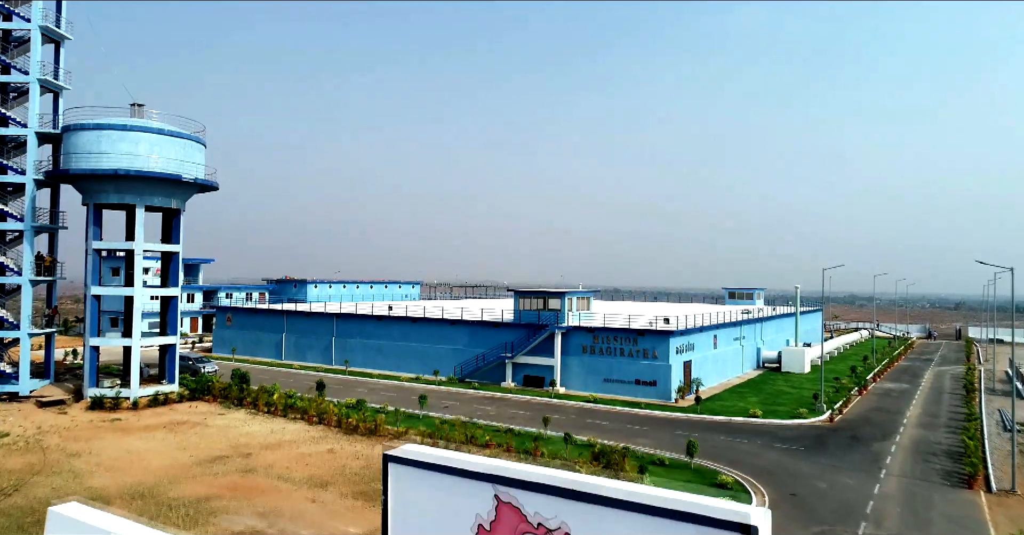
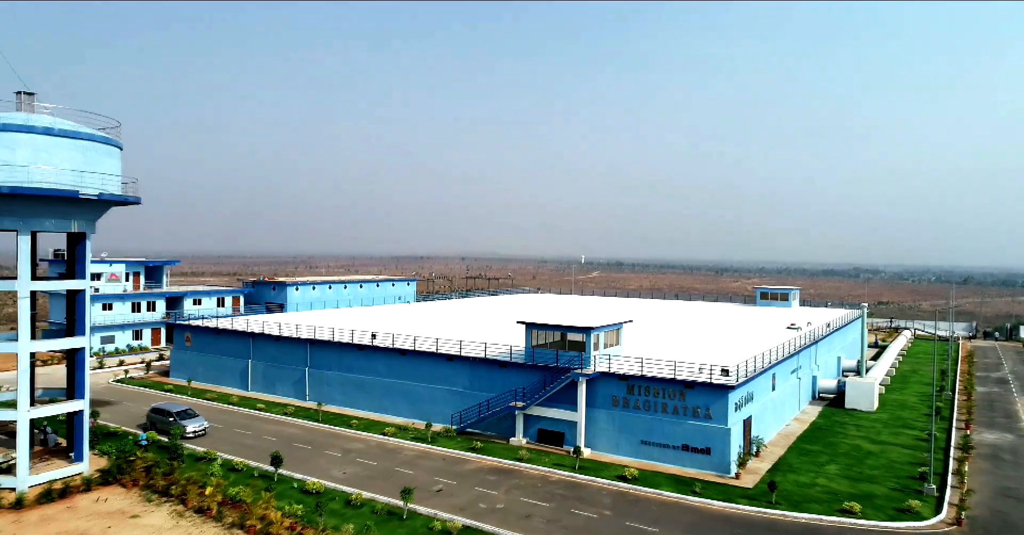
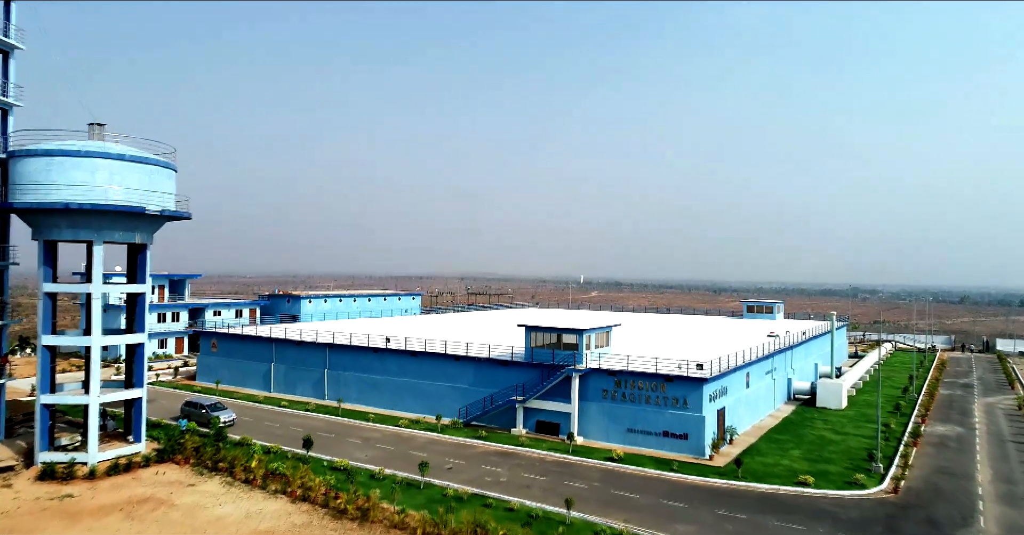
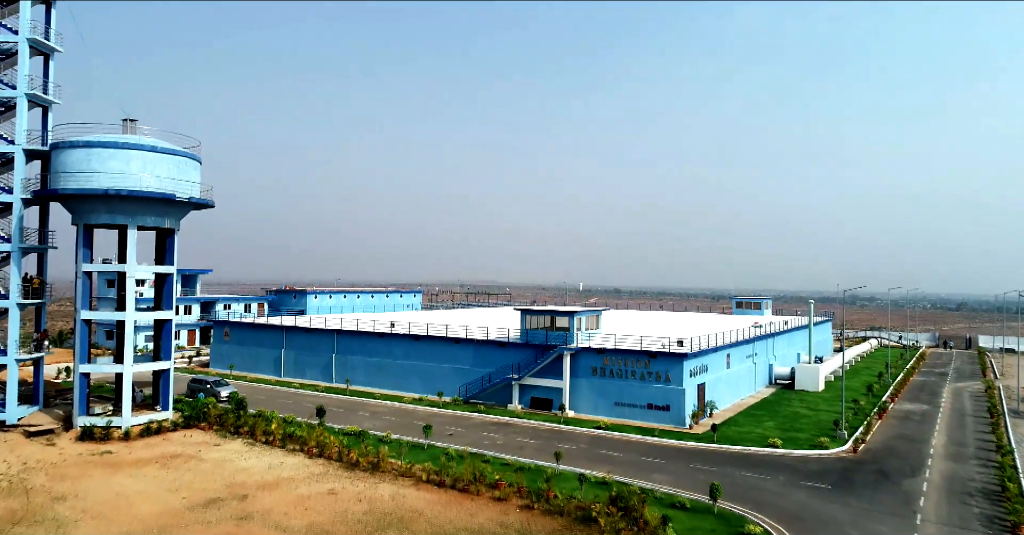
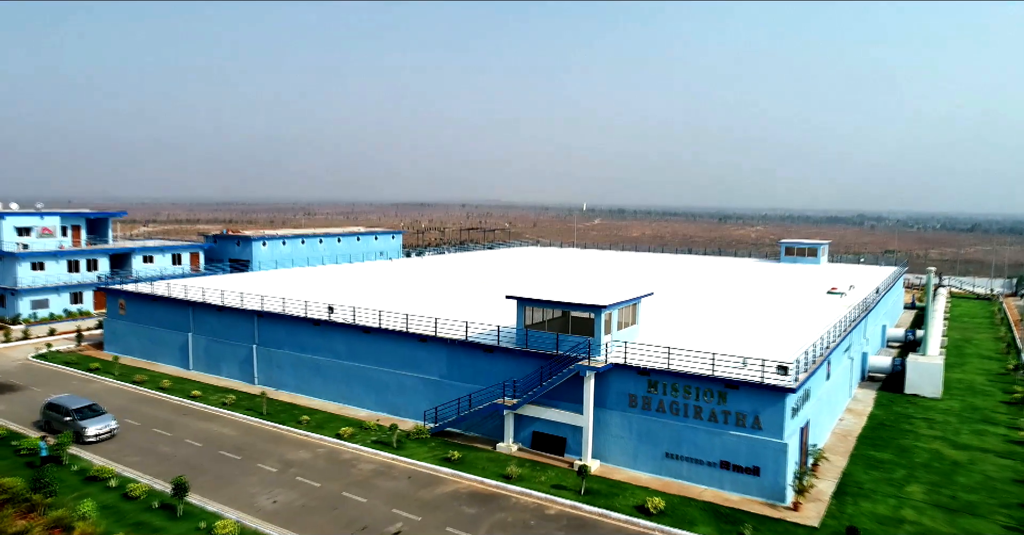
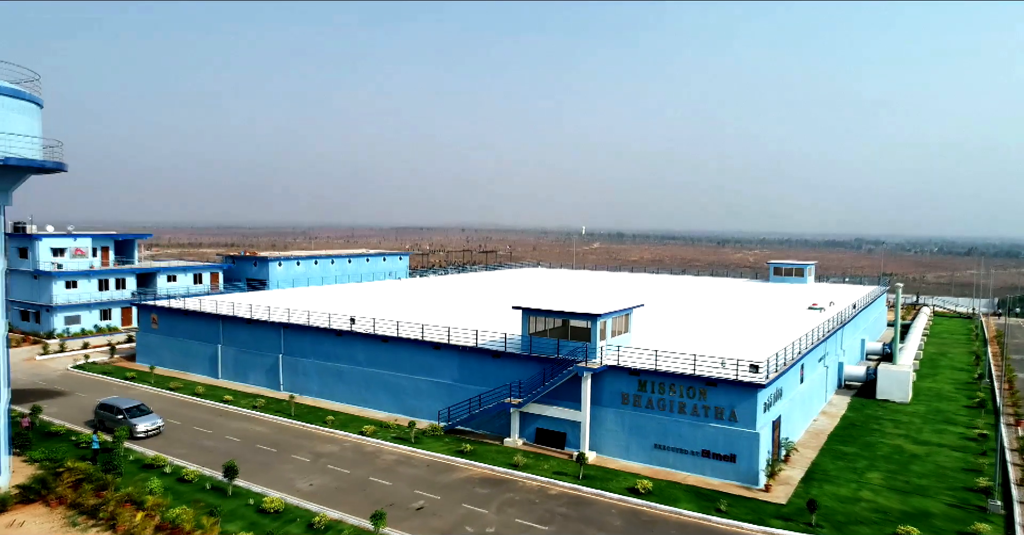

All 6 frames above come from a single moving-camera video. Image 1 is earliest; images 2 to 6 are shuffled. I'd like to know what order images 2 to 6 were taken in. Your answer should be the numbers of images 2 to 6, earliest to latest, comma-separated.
4, 3, 2, 6, 5
